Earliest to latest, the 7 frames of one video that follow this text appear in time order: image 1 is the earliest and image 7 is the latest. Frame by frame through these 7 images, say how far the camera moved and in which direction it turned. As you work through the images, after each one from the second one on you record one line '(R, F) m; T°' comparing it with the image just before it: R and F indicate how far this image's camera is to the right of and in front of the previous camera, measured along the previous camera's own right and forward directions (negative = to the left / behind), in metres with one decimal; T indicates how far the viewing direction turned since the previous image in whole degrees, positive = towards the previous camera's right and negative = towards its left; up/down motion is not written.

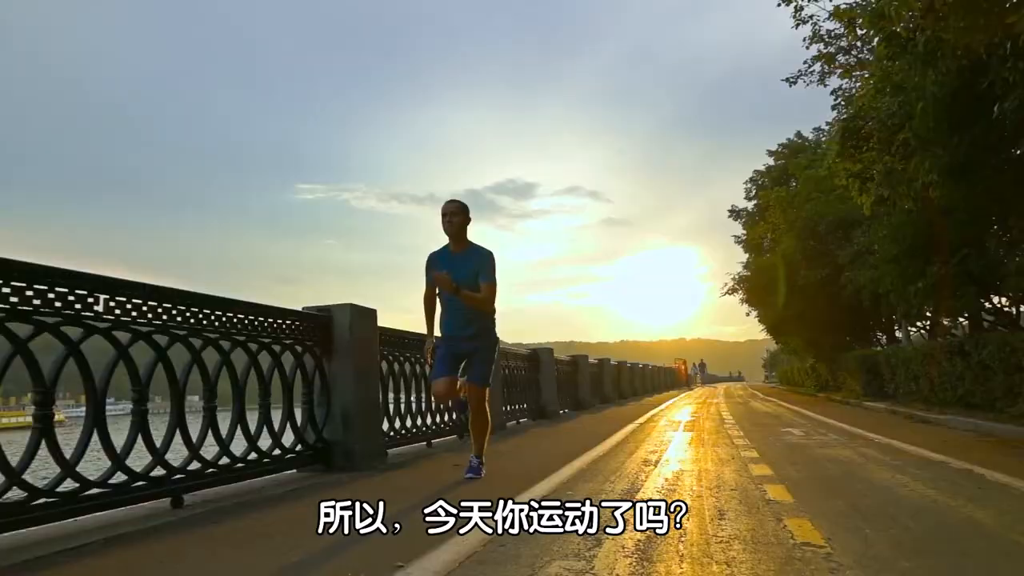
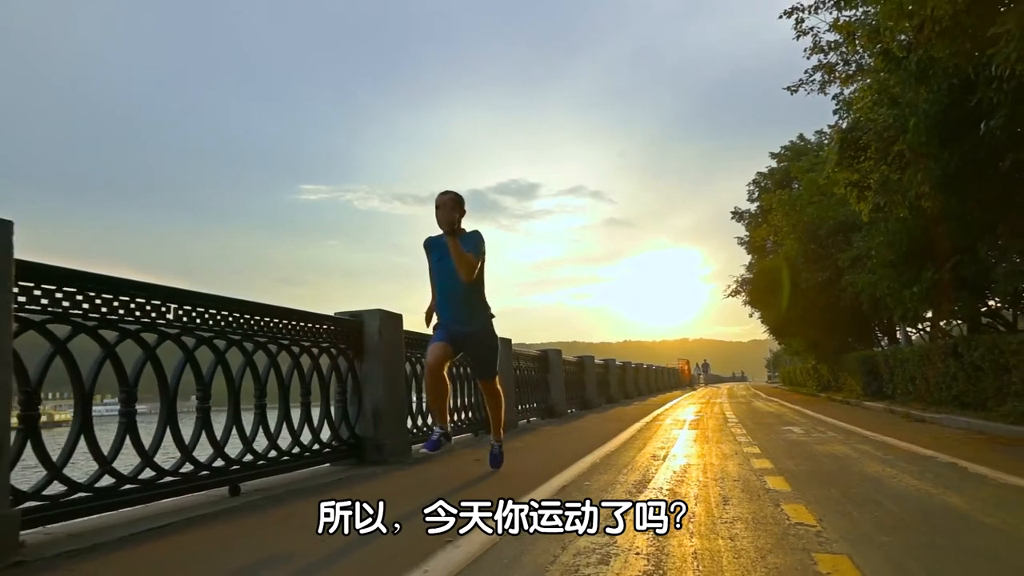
(-0.1, -0.4) m; 0°
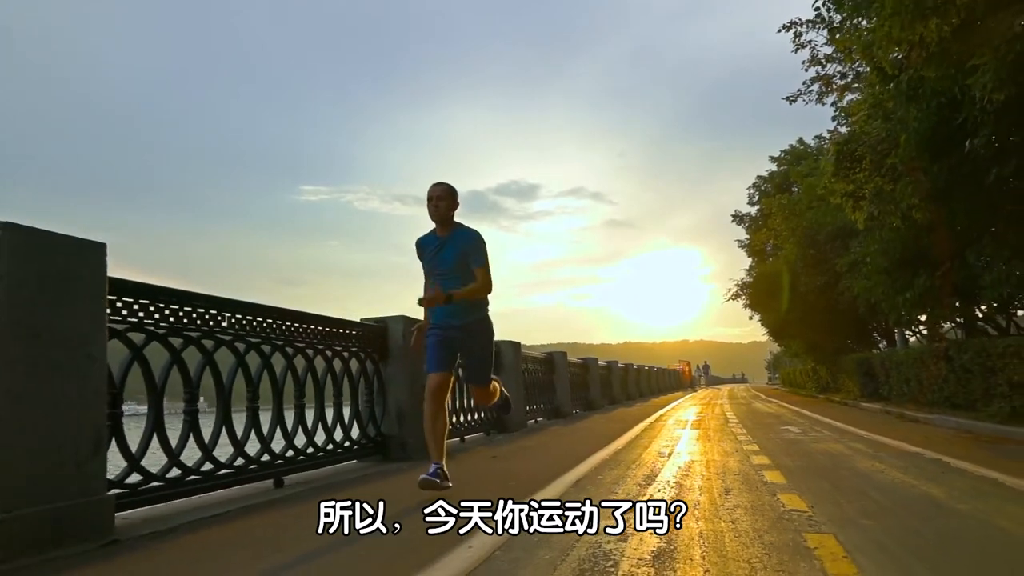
(-0.1, -0.4) m; 0°
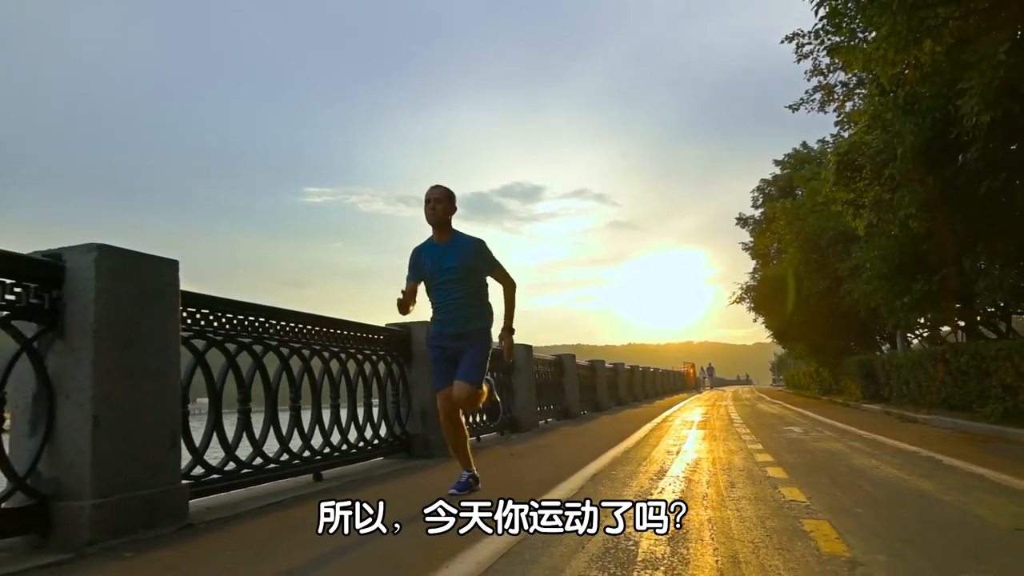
(-0.1, -0.4) m; 0°
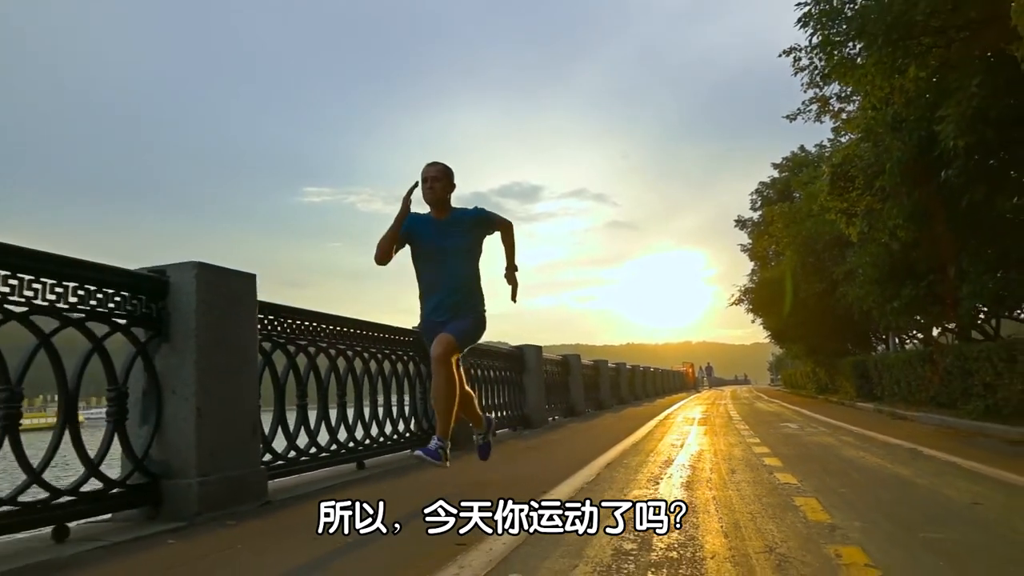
(-0.2, -0.6) m; 0°
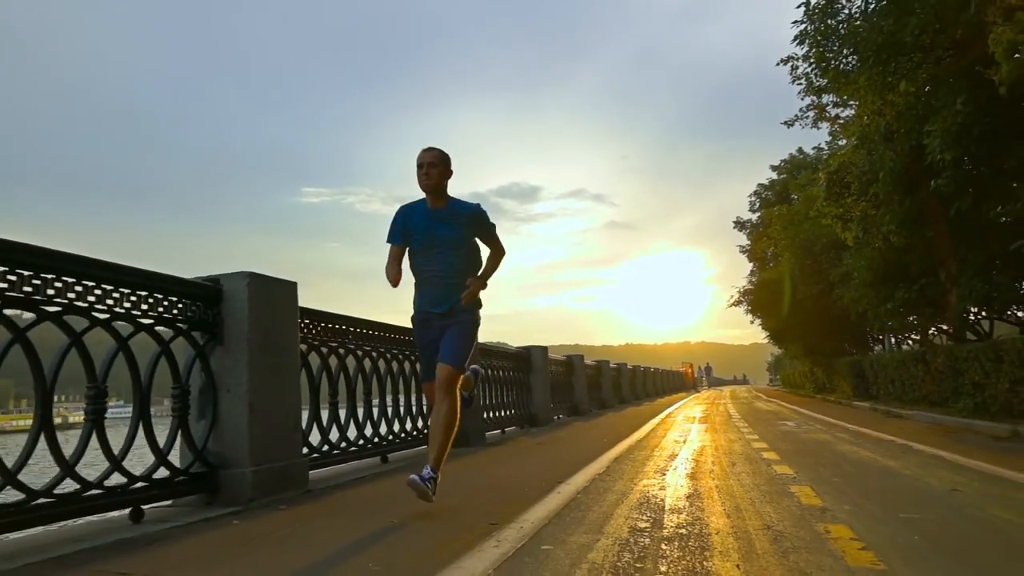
(-0.1, -0.4) m; 0°
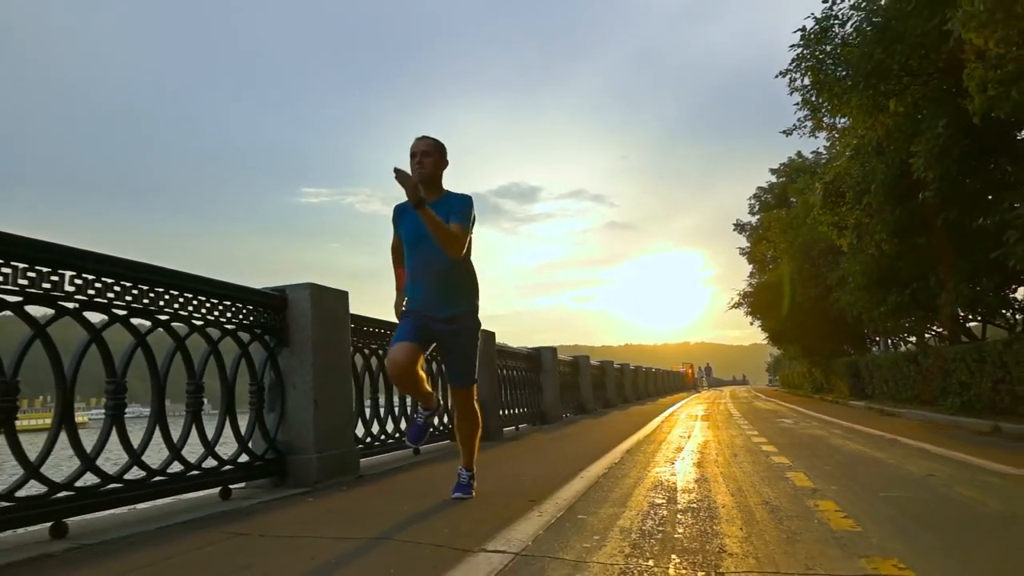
(-0.2, -0.6) m; 0°
